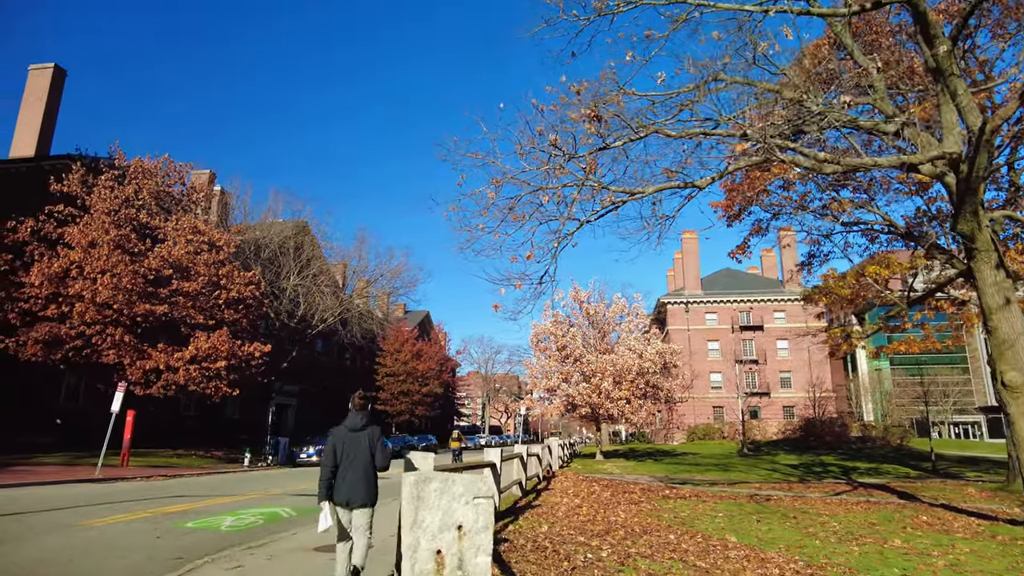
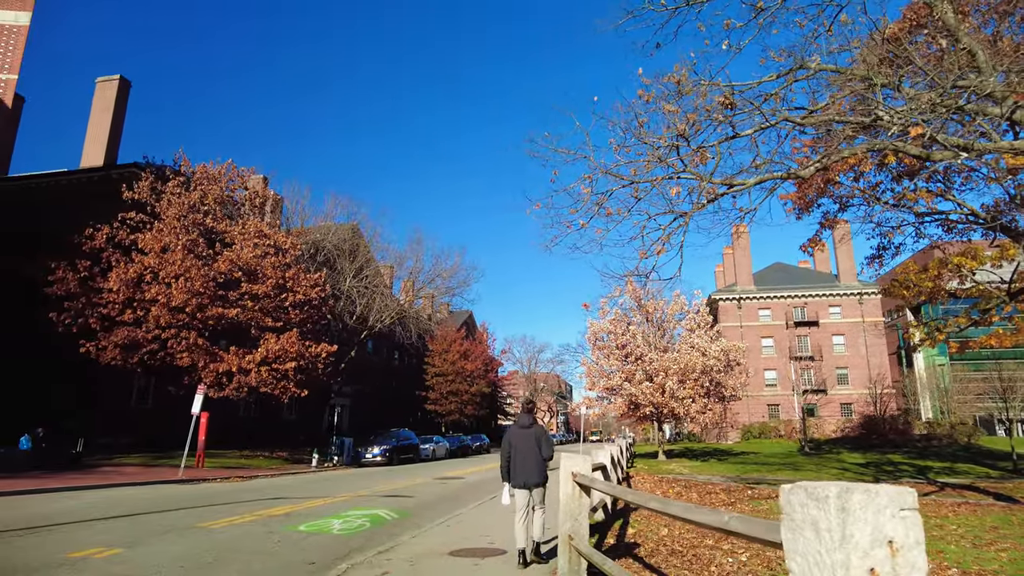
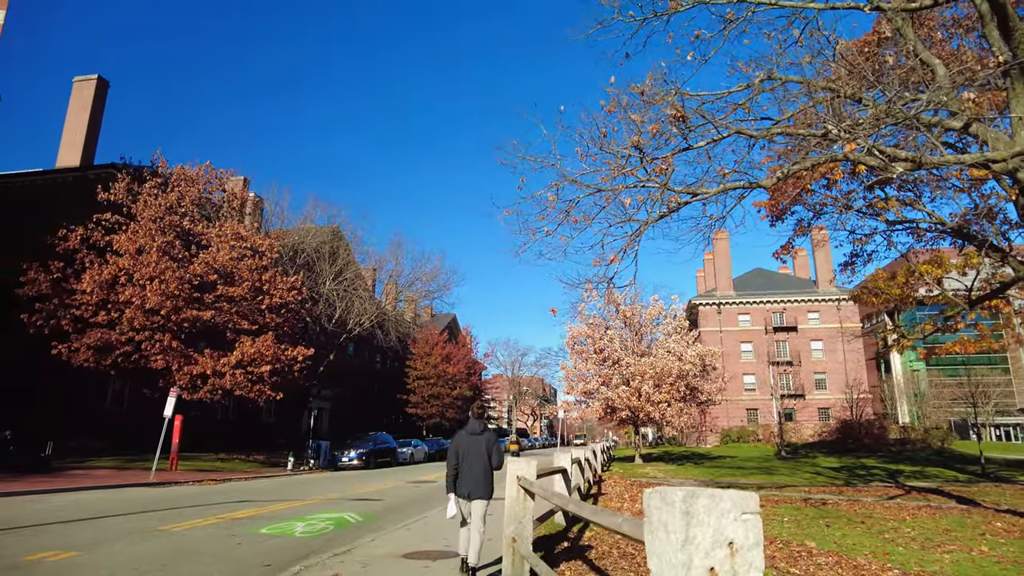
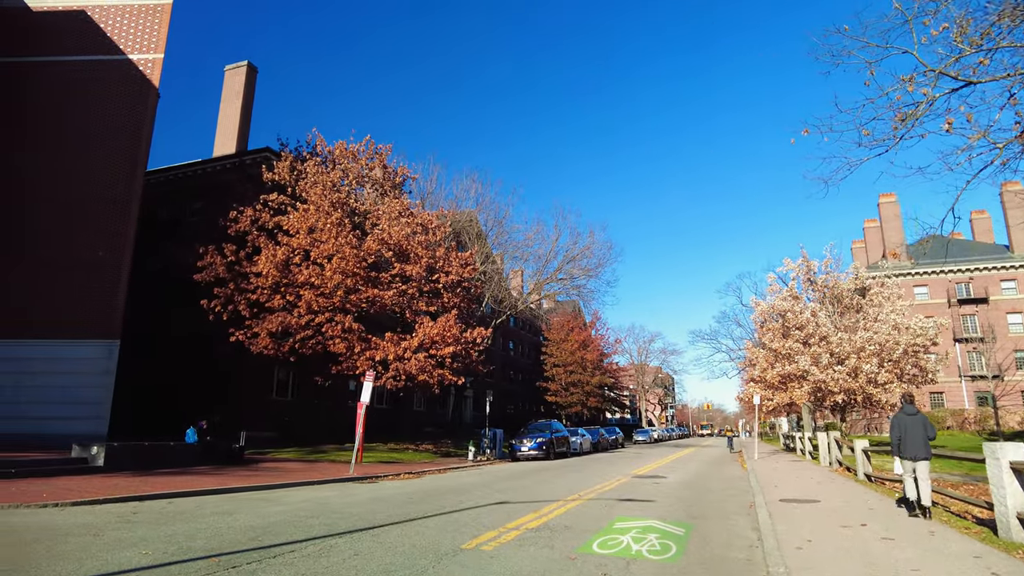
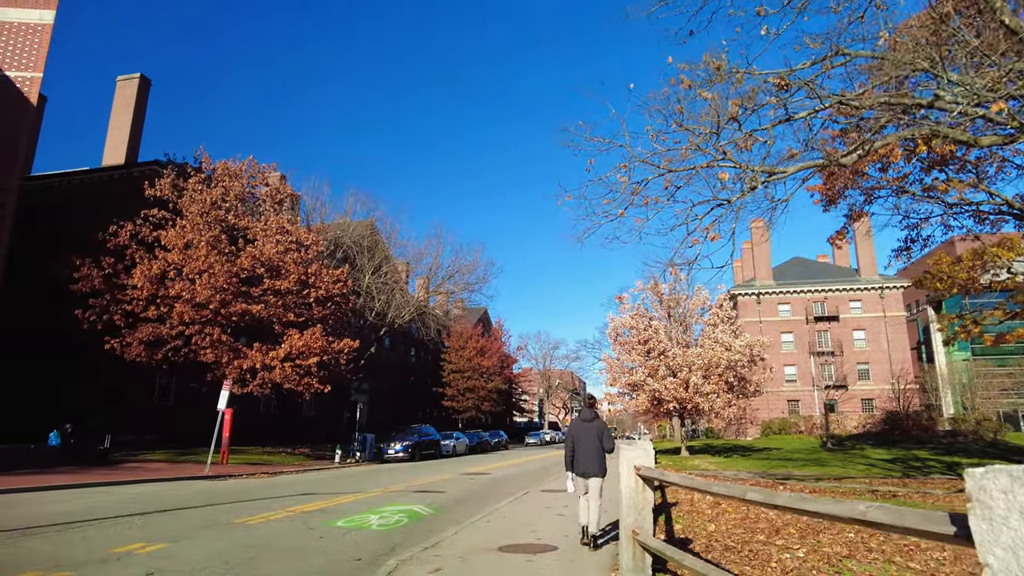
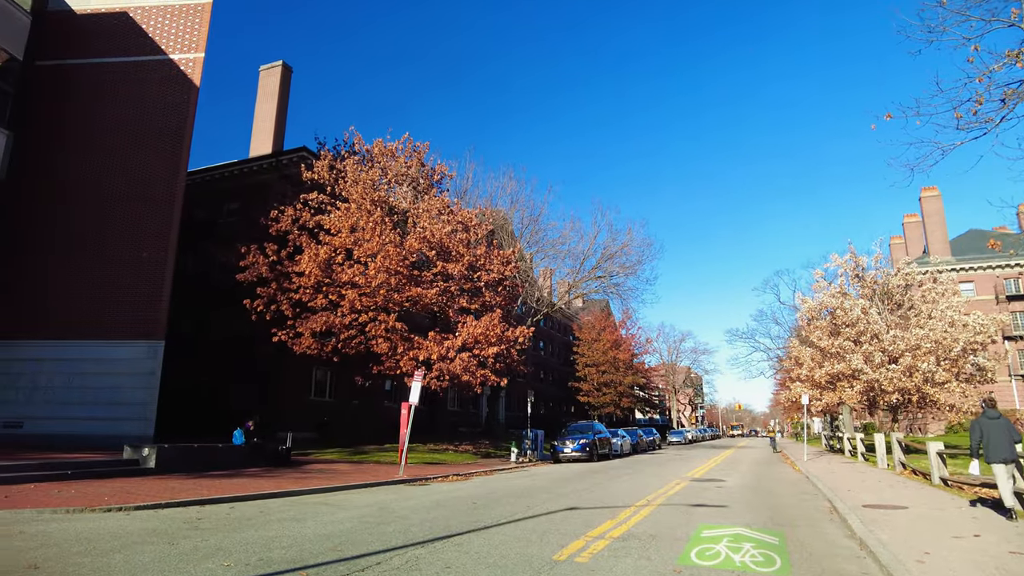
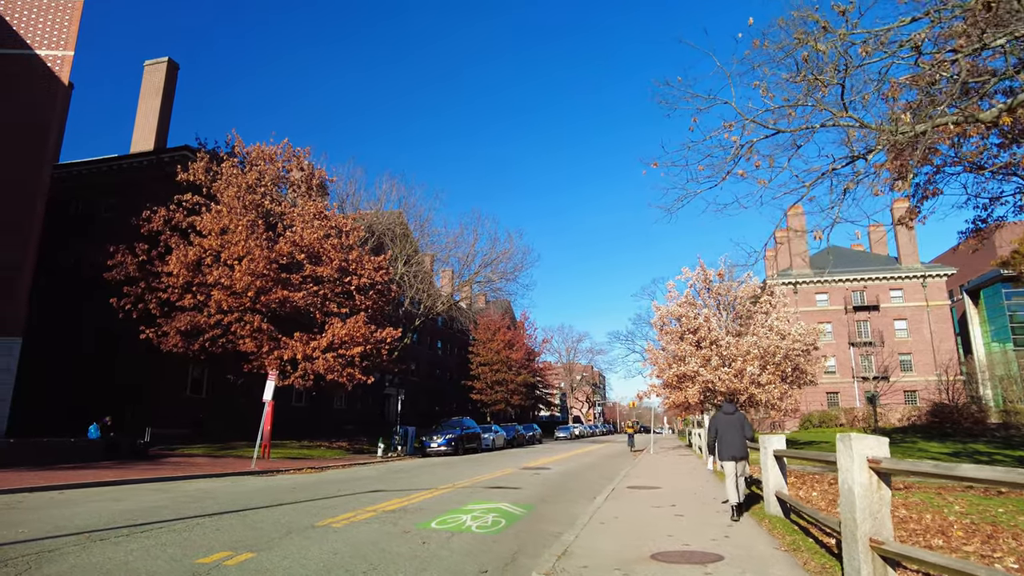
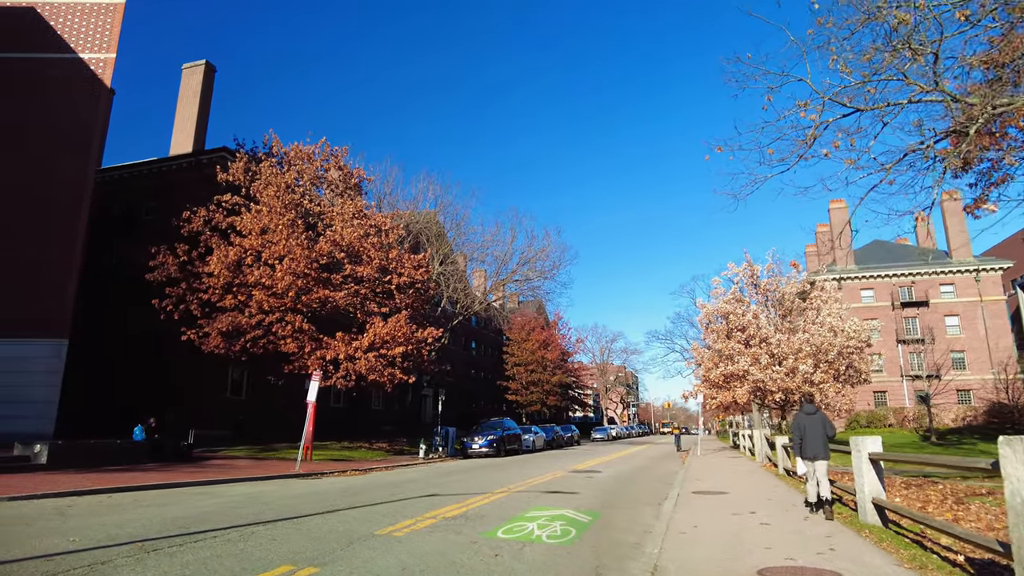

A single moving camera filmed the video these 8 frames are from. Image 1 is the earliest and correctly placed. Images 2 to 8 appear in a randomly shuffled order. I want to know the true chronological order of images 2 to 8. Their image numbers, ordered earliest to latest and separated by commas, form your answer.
3, 2, 5, 7, 8, 4, 6
